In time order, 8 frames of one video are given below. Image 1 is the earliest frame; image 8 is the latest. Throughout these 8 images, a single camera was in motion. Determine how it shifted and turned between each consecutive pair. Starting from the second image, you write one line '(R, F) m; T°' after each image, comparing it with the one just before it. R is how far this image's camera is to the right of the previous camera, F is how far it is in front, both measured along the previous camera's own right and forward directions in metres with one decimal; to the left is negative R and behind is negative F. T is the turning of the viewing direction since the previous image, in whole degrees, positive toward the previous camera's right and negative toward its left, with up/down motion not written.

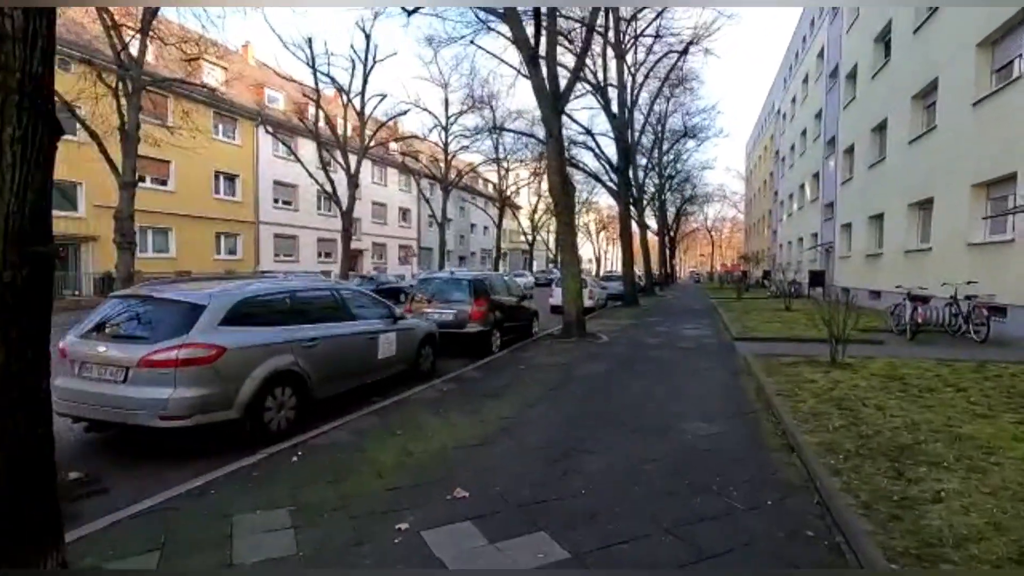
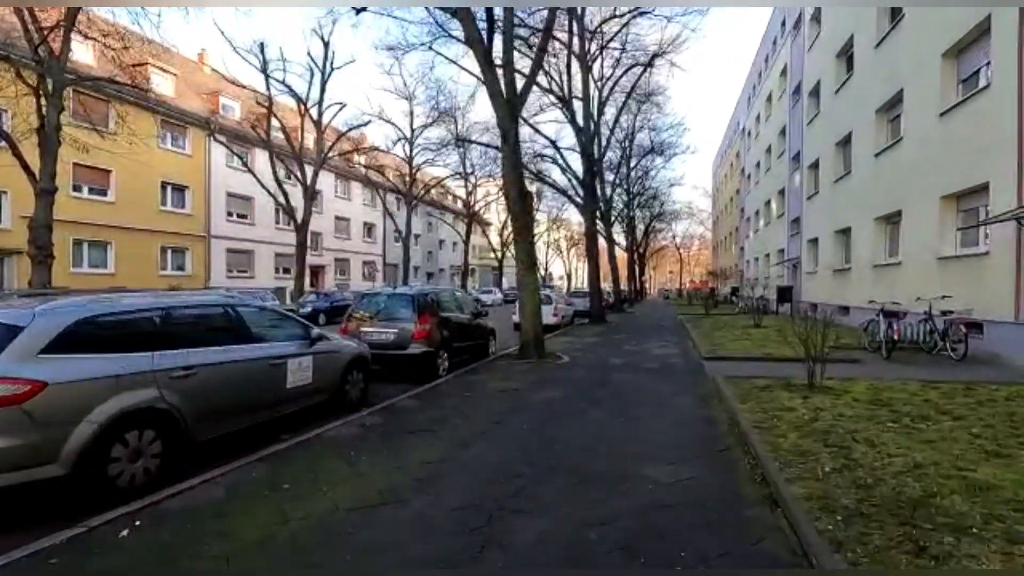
(+0.5, +1.2) m; +3°
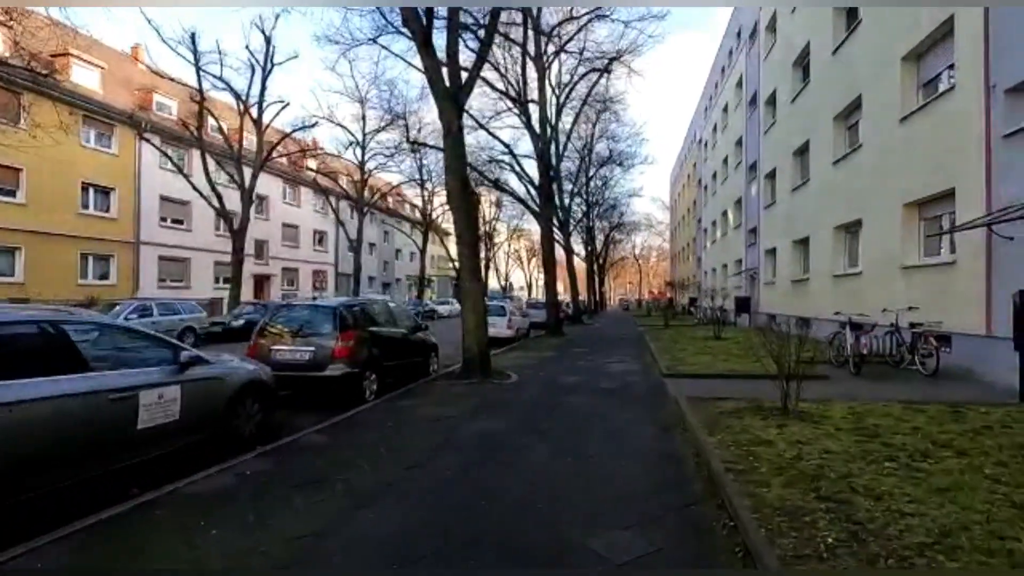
(+0.4, +1.3) m; +4°
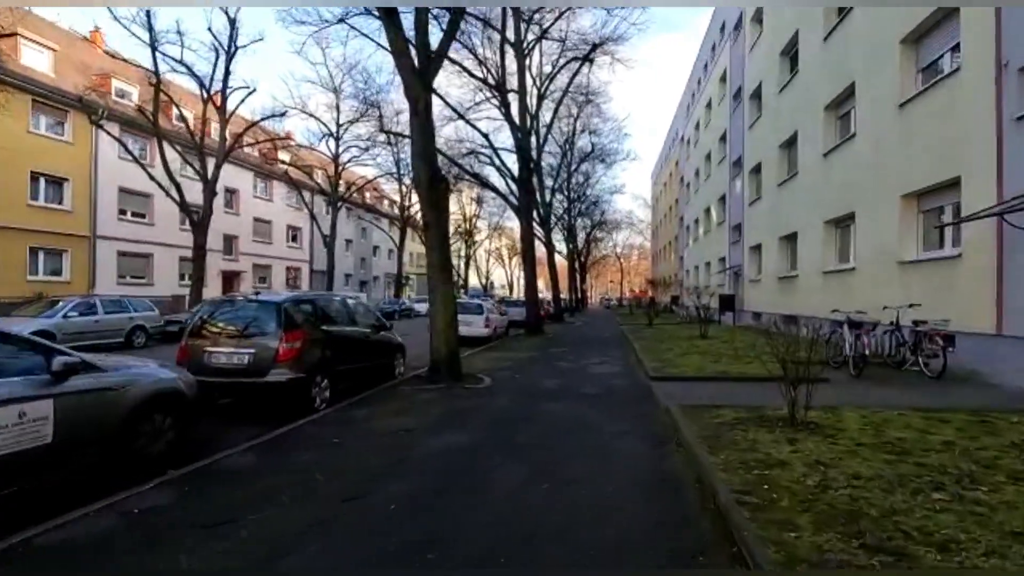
(+0.2, +1.1) m; +2°
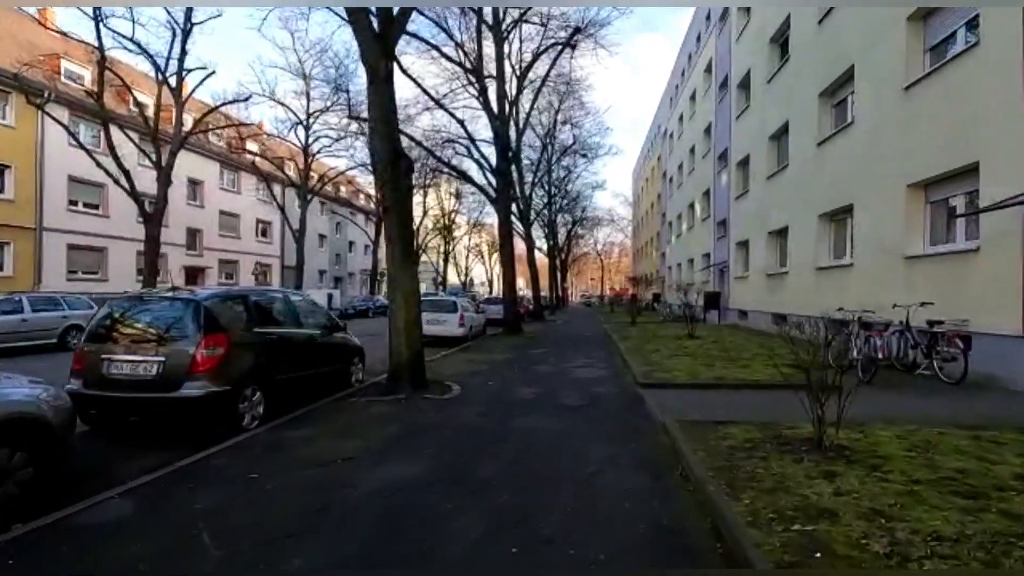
(+0.2, +1.3) m; +2°
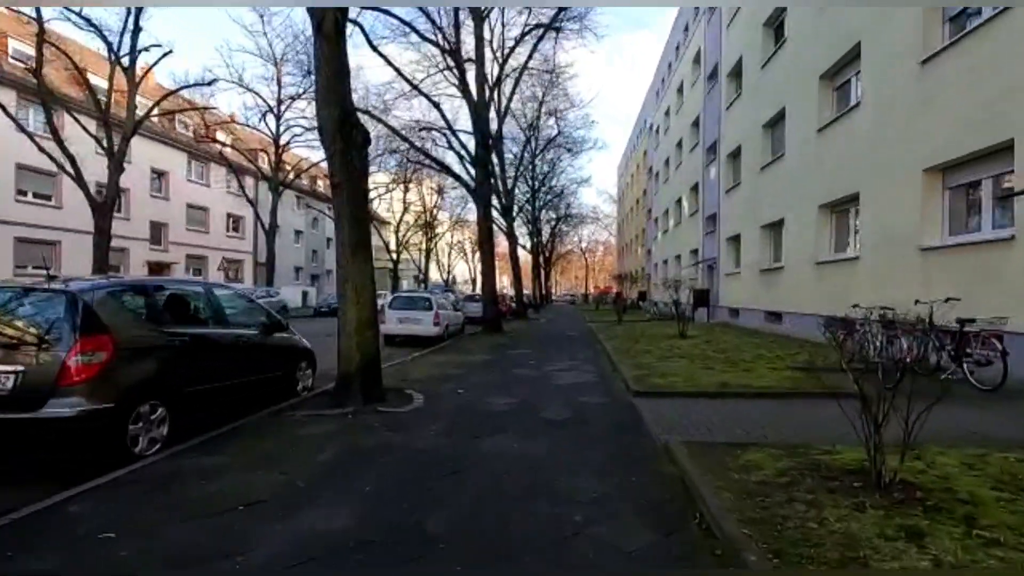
(+0.2, +1.4) m; +2°
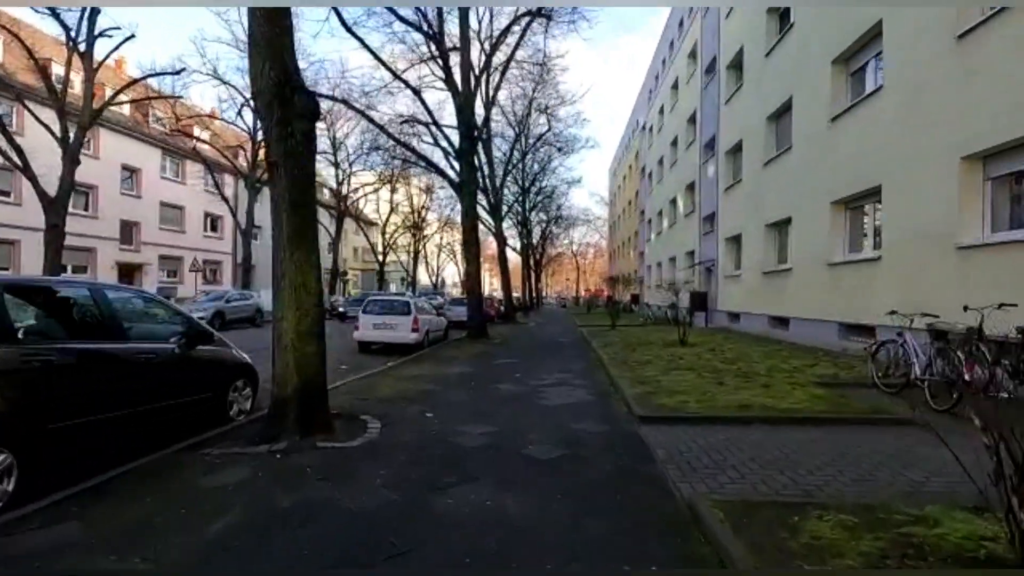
(+0.2, +1.5) m; +1°
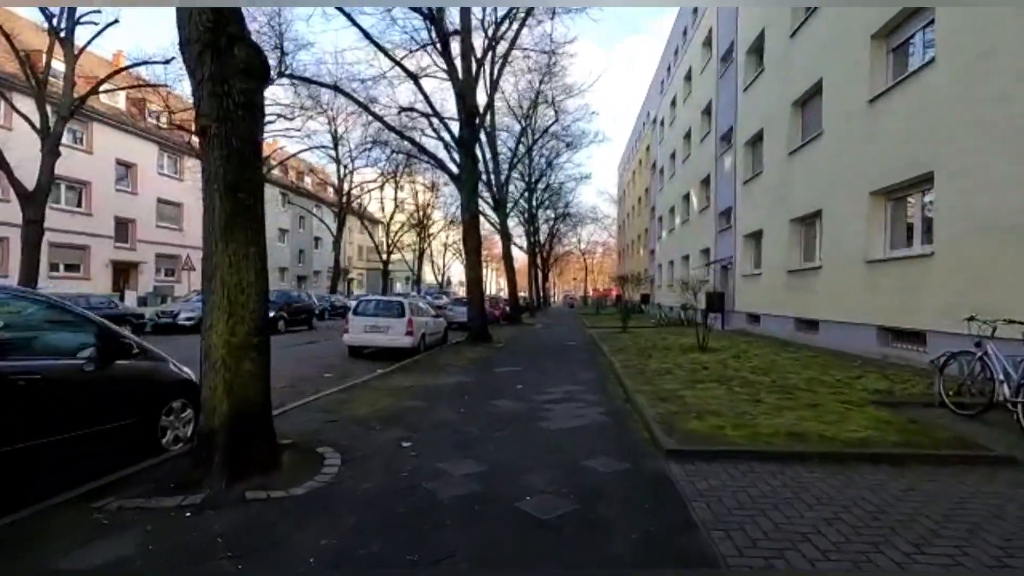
(+0.1, +1.4) m; -1°
